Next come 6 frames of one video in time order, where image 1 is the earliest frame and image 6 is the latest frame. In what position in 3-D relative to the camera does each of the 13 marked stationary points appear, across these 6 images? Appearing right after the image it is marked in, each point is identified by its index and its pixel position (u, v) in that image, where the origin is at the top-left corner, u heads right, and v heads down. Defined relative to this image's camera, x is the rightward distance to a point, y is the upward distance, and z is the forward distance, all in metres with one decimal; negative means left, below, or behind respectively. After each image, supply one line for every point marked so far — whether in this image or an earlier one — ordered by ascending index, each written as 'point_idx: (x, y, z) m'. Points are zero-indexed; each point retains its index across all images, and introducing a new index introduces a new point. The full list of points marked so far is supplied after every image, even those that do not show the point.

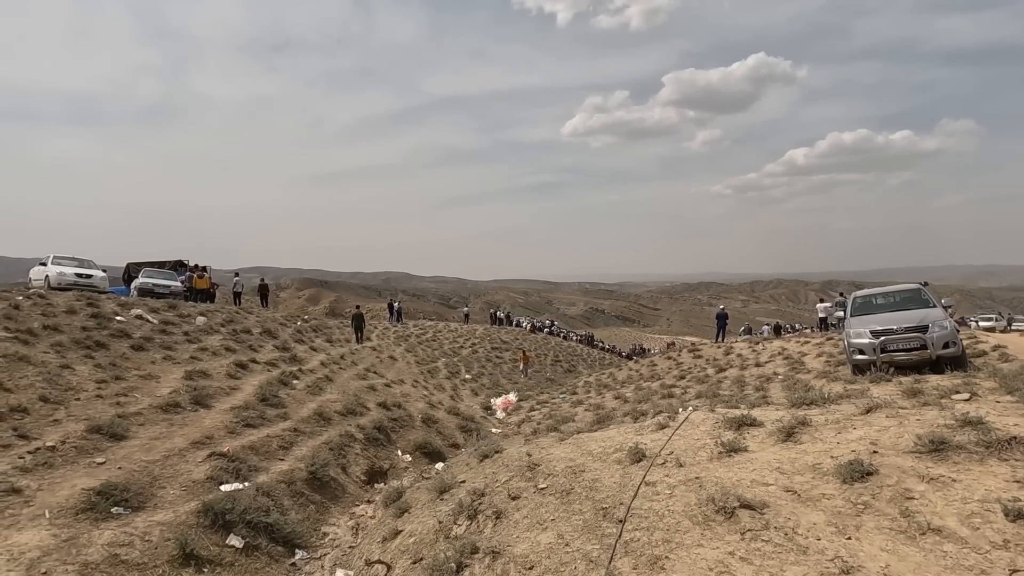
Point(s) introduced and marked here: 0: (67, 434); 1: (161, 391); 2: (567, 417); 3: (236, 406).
0: (-7.1, -2.4, +8.3) m
1: (-8.1, -2.4, +11.9) m
2: (+1.8, -4.1, +16.3) m
3: (-6.4, -2.8, +11.9) m
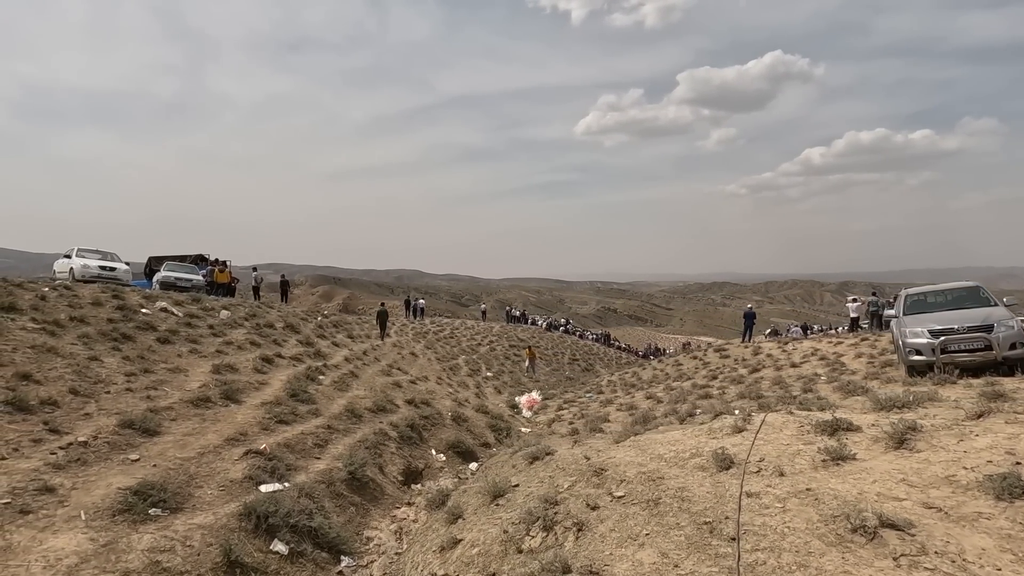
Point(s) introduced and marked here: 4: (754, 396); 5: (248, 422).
0: (-6.3, -2.2, +7.9) m
1: (-7.2, -2.2, +11.5) m
2: (+2.7, -4.0, +15.8) m
3: (-5.5, -2.6, +11.5) m
4: (+7.1, -3.1, +15.0) m
5: (-5.0, -2.6, +9.8) m
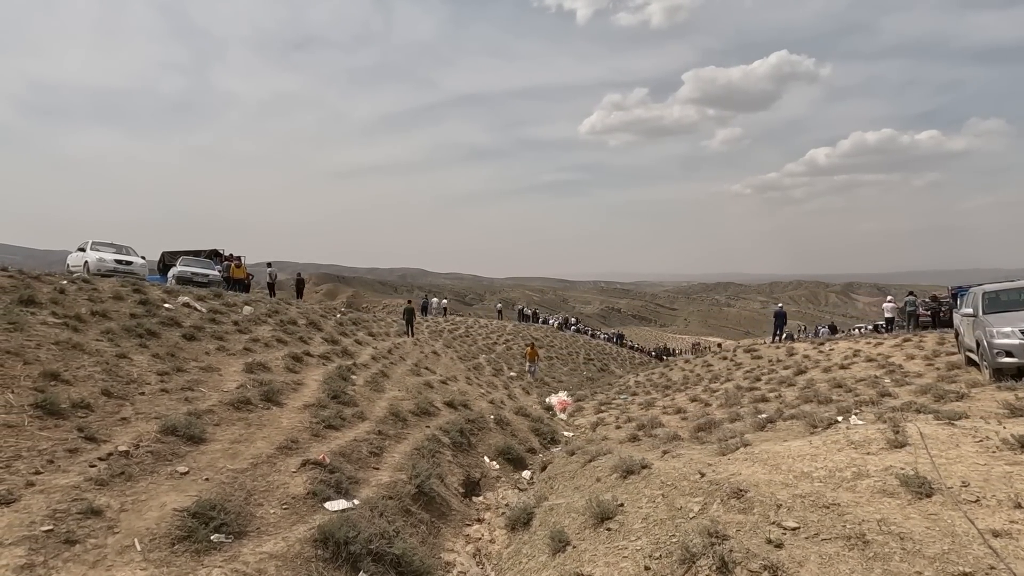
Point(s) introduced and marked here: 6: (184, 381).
0: (-5.0, -2.0, +7.0) m
1: (-5.9, -2.0, +10.6) m
2: (+4.1, -3.8, +14.8) m
3: (-4.2, -2.4, +10.6) m
4: (+8.4, -3.0, +14.0) m
5: (-3.7, -2.4, +8.8) m
6: (-6.4, -1.8, +10.0) m
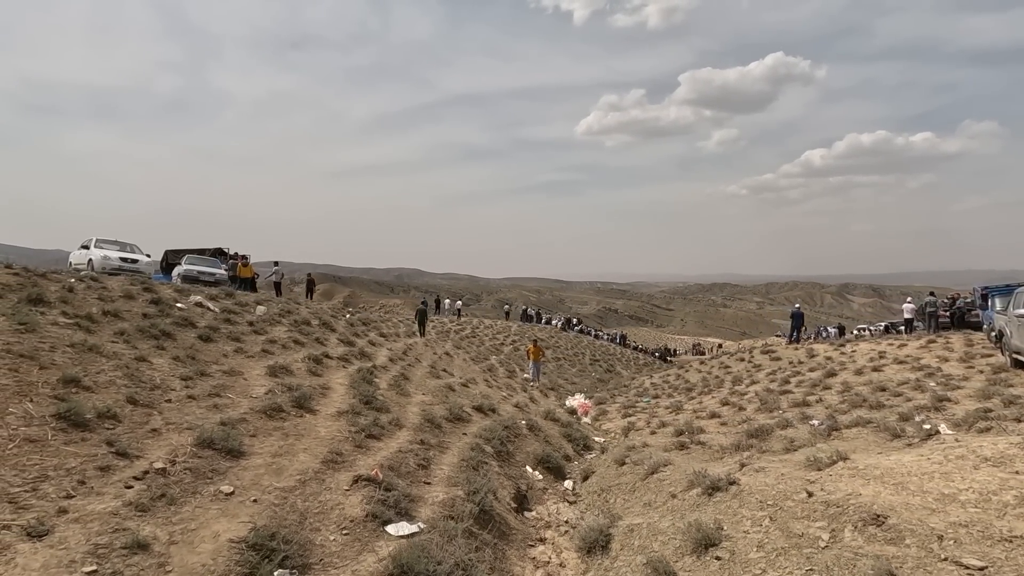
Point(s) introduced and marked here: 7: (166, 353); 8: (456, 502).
0: (-4.1, -2.0, +6.3) m
1: (-5.0, -1.9, +9.9) m
2: (+5.0, -3.8, +14.1) m
3: (-3.2, -2.4, +9.9) m
4: (+9.3, -3.0, +13.4) m
5: (-2.8, -2.4, +8.1) m
6: (-5.5, -1.8, +9.3) m
7: (-7.3, -1.4, +10.9) m
8: (-0.8, -2.9, +6.9) m
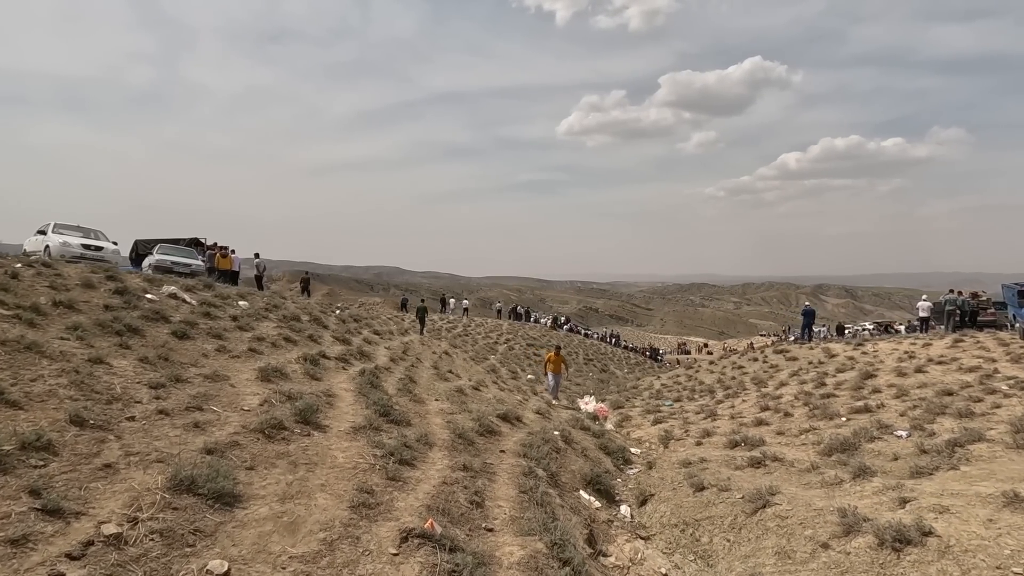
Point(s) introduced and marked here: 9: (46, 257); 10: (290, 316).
0: (-3.0, -1.7, +4.2) m
1: (-4.0, -1.7, +7.8) m
2: (+5.7, -3.6, +12.4) m
3: (-2.3, -2.1, +7.8) m
4: (+10.1, -2.8, +11.8) m
5: (-1.8, -2.1, +6.1) m
6: (-4.5, -1.5, +7.2) m
7: (-6.4, -1.1, +8.7) m
8: (+0.3, -2.6, +5.0) m
9: (-16.1, +1.1, +17.8) m
10: (-7.7, -1.0, +17.9) m
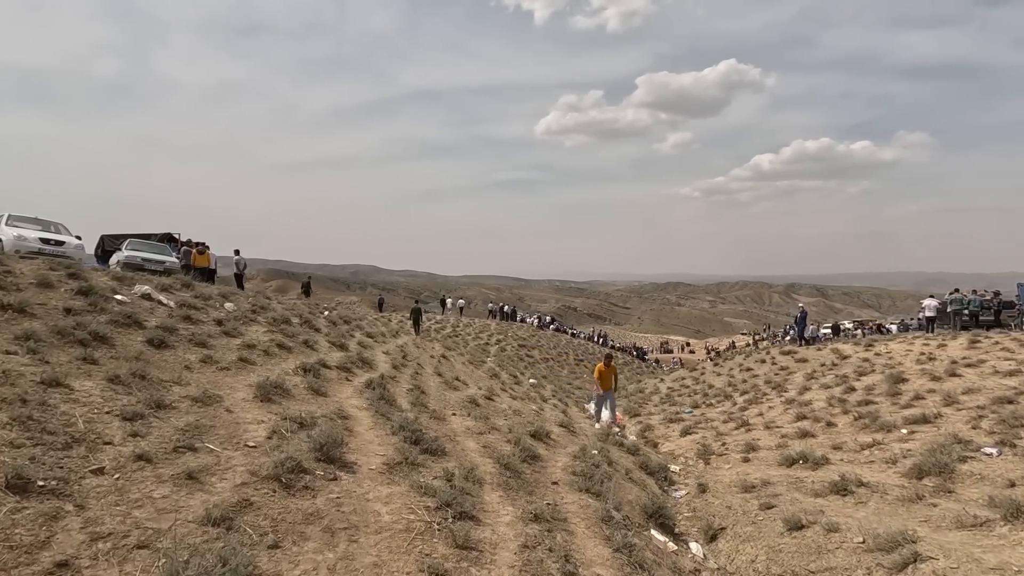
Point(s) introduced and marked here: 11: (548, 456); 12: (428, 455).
0: (-2.0, -1.7, +2.6) m
1: (-3.1, -1.7, +6.1) m
2: (+6.4, -3.6, +11.1) m
3: (-1.4, -2.1, +6.2) m
4: (+10.8, -2.8, +10.7) m
5: (-0.8, -2.1, +4.5) m
6: (-3.6, -1.5, +5.5) m
7: (-5.6, -1.1, +6.9) m
8: (+1.3, -2.7, +3.5) m
9: (-15.6, +1.1, +15.6) m
10: (-7.2, -1.0, +16.0) m
11: (+0.7, -3.0, +9.3) m
12: (-1.2, -2.3, +7.0) m
